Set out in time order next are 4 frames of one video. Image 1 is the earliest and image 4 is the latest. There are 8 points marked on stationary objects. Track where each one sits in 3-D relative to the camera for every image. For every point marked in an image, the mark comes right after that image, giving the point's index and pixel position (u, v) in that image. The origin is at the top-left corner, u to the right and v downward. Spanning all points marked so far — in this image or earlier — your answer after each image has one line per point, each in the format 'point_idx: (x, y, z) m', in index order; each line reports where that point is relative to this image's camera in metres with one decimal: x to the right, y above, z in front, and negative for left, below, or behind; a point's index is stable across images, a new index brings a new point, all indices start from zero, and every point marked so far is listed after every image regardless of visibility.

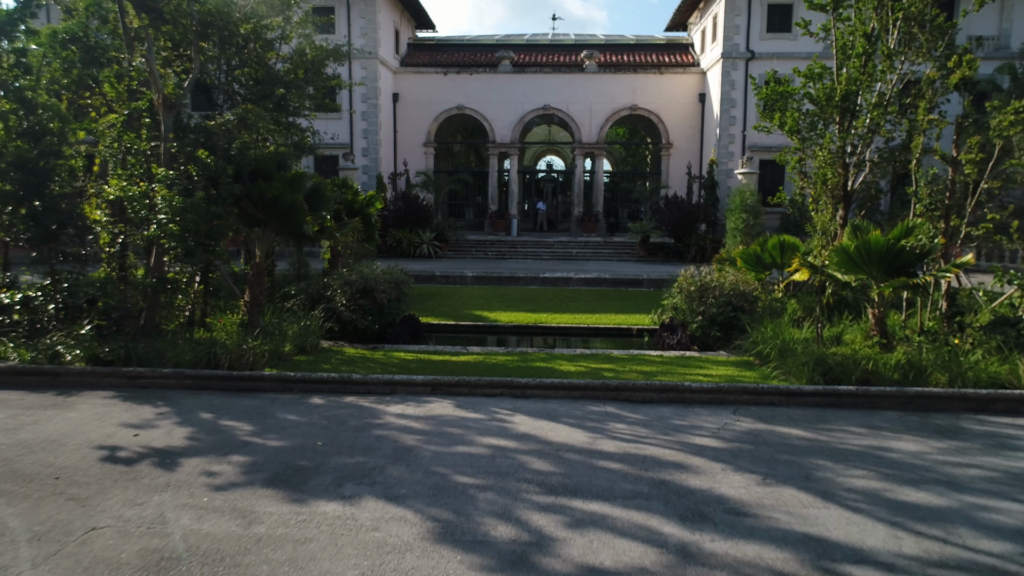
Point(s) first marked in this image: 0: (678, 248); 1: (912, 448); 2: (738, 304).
0: (+4.8, +1.1, +19.1) m
1: (+2.8, -1.1, +4.6) m
2: (+3.2, -0.2, +9.3) m
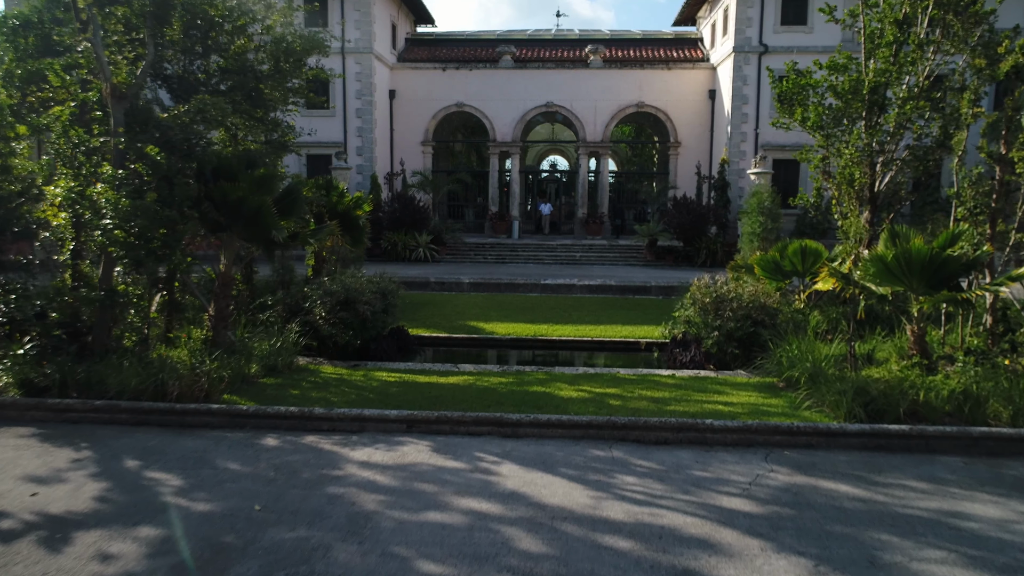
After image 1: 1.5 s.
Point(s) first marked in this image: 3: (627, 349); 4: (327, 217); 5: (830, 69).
0: (+4.8, +1.0, +18.2) m
1: (+2.7, -1.3, +3.7) m
2: (+3.1, -0.4, +8.4) m
3: (+1.7, -0.9, +9.9) m
4: (-2.9, +1.1, +10.3) m
5: (+4.8, +3.3, +10.0) m
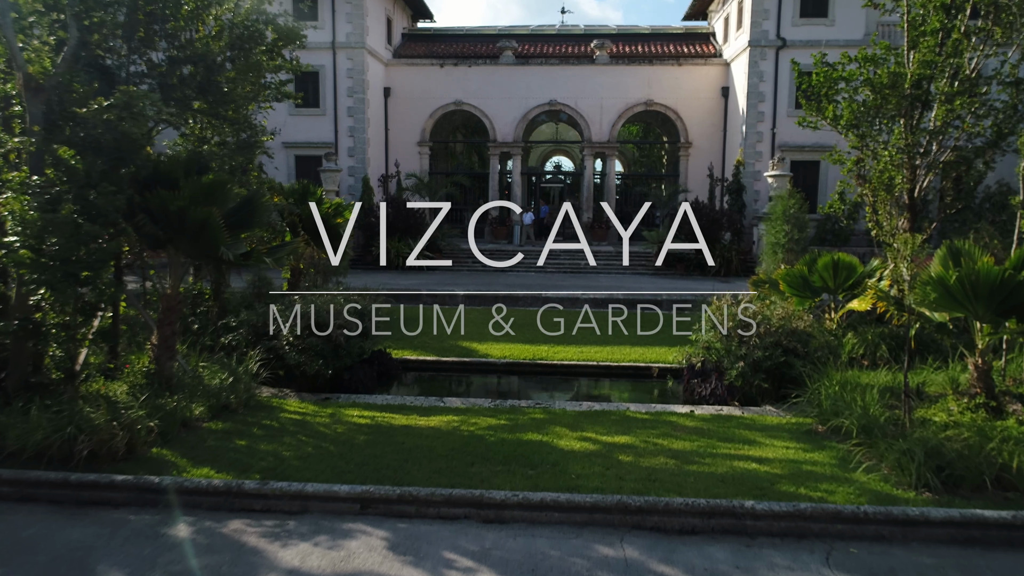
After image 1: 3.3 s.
0: (+4.9, +0.7, +17.1) m
1: (+2.6, -1.5, +2.6) m
2: (+3.1, -0.6, +7.3) m
3: (+1.7, -1.2, +8.8) m
4: (-3.0, +0.9, +9.2) m
5: (+4.7, +3.1, +8.9) m
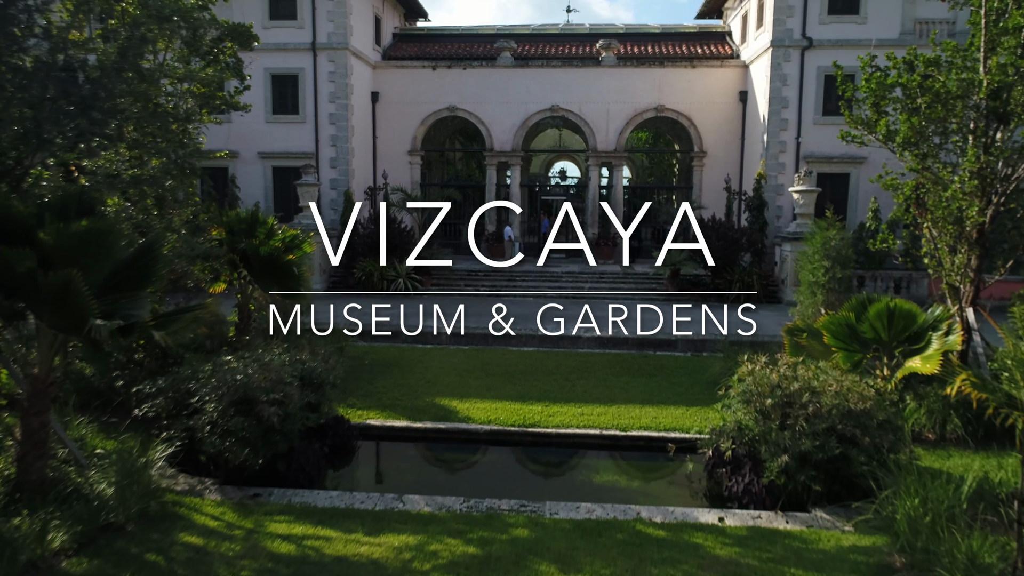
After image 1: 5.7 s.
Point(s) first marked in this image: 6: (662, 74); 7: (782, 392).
0: (+4.8, +0.1, +15.5) m
1: (+2.4, -2.1, +1.0) m
2: (+2.9, -1.2, +5.7) m
3: (+1.5, -1.8, +7.2) m
4: (-3.1, +0.3, +7.7) m
5: (+4.6, +2.5, +7.2) m
6: (+4.2, +6.0, +18.4) m
7: (+2.4, -0.9, +6.0) m
